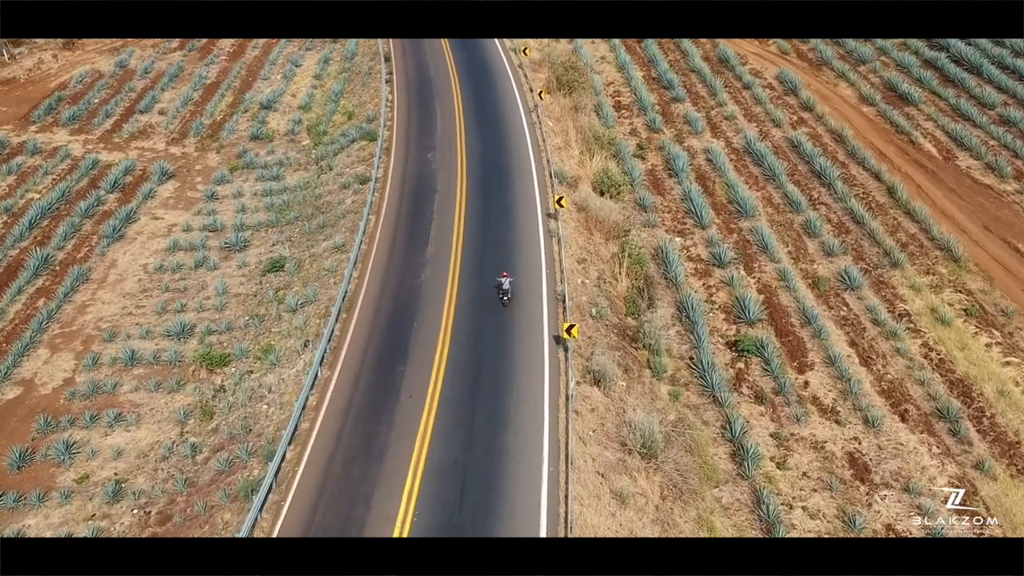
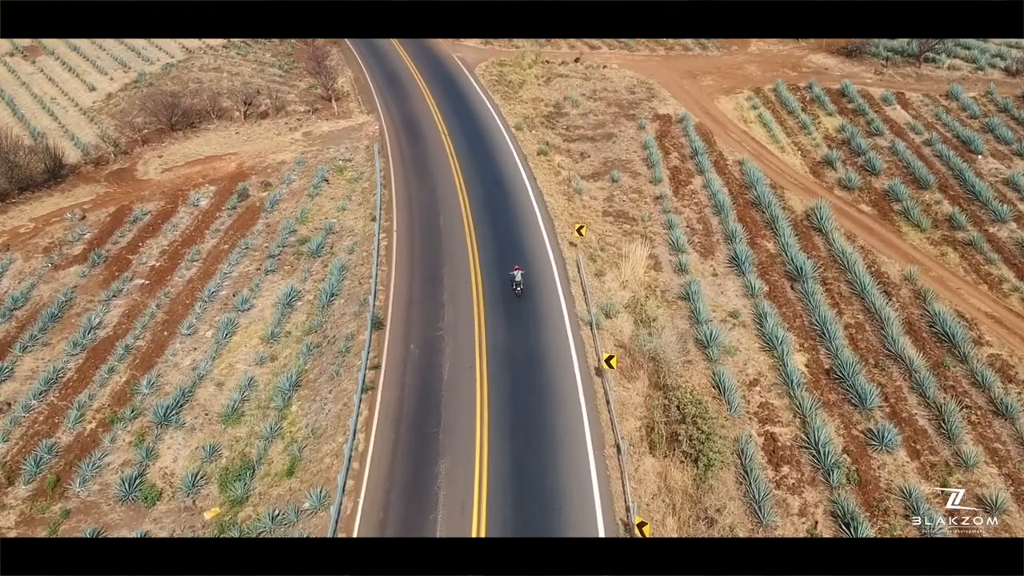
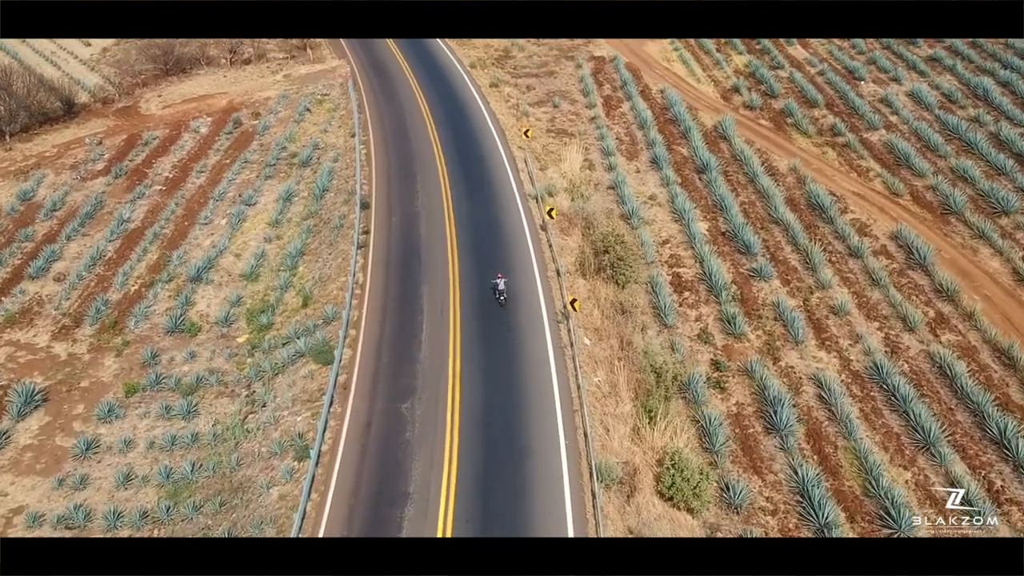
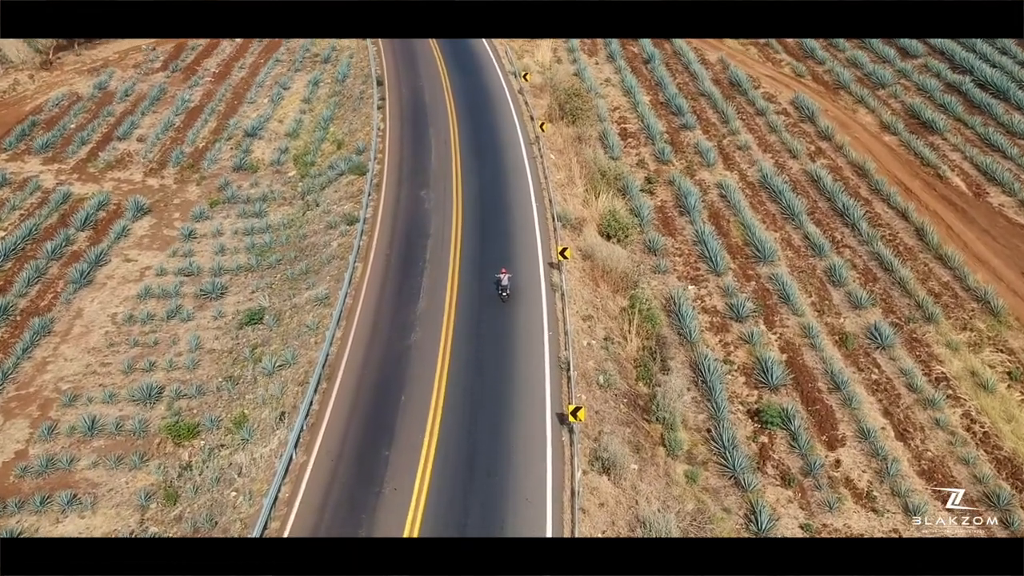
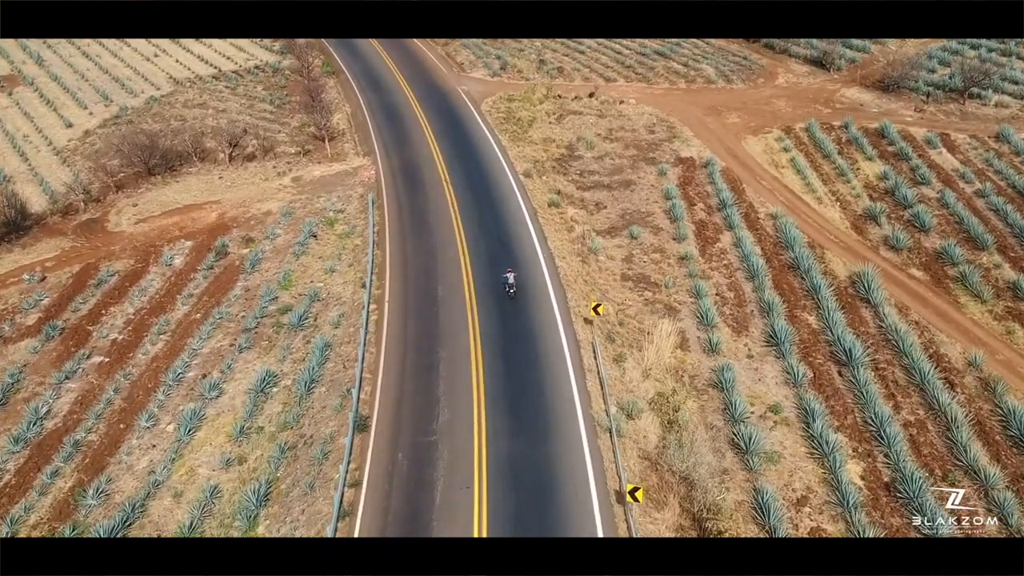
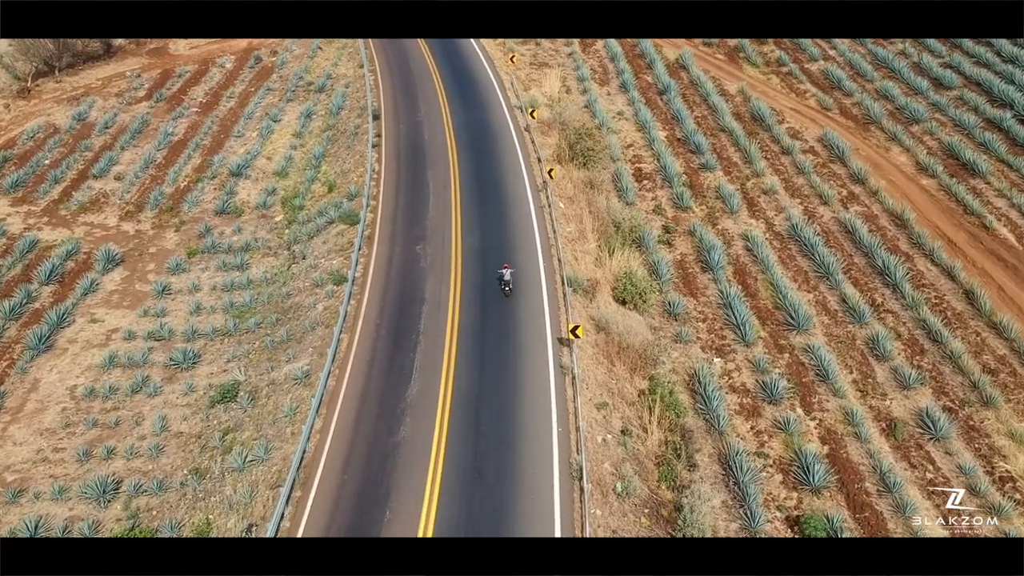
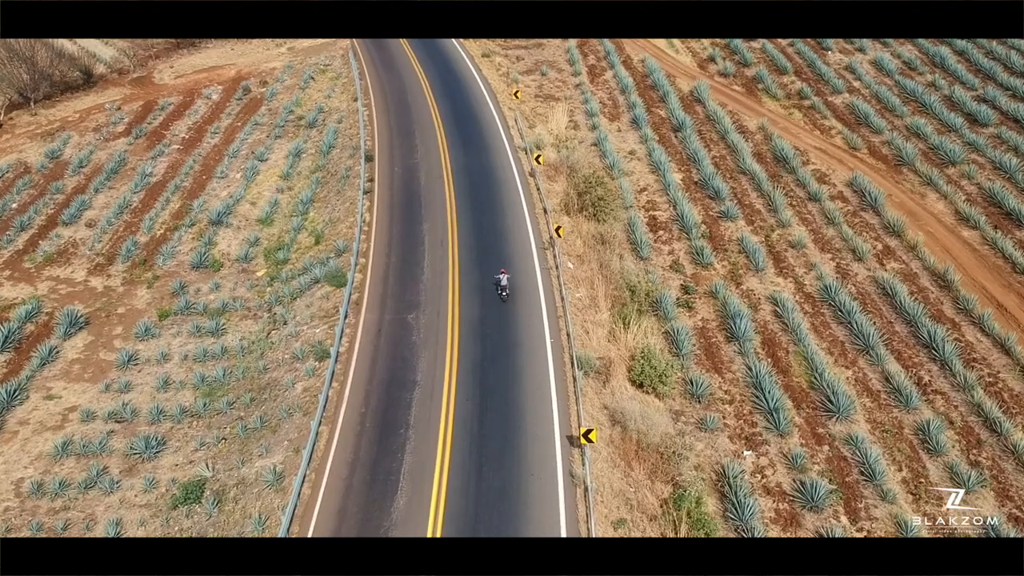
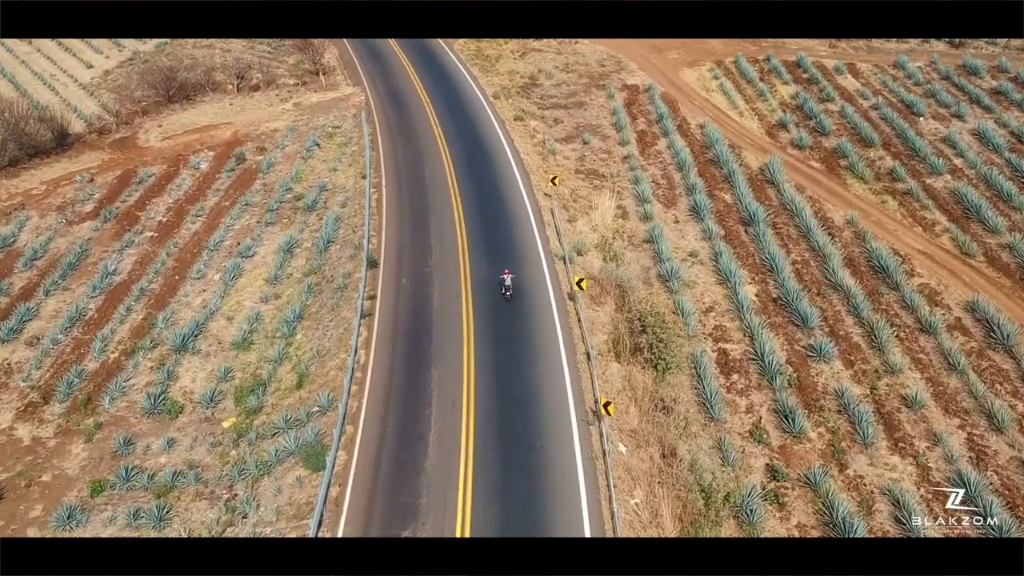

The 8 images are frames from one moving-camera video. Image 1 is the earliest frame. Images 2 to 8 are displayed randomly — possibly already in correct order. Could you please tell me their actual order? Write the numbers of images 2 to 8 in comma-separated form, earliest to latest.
4, 6, 7, 3, 8, 2, 5
